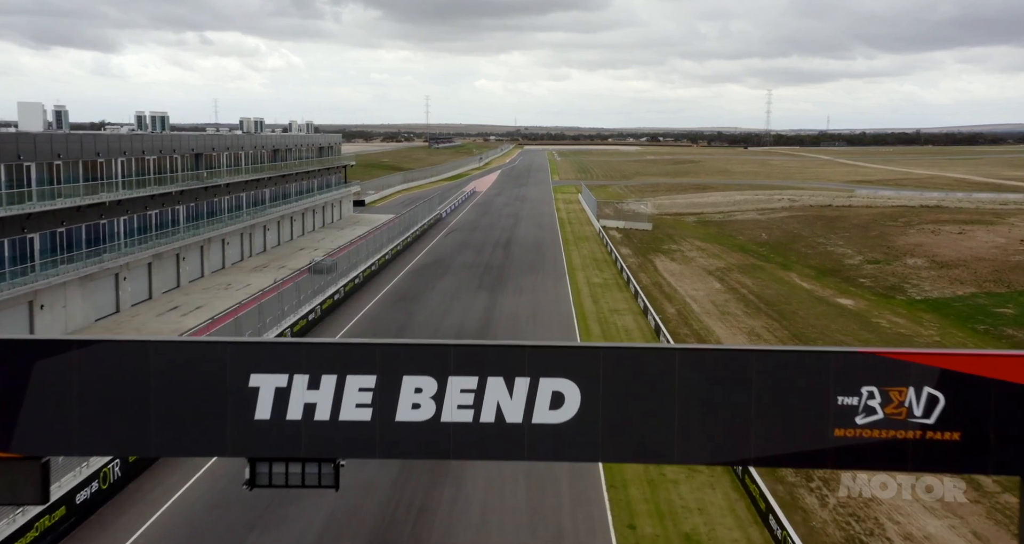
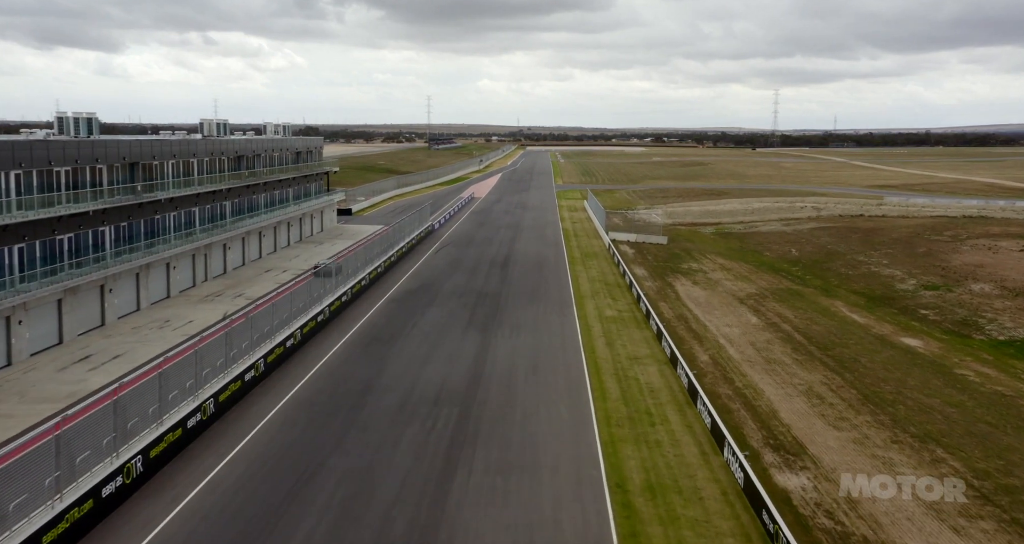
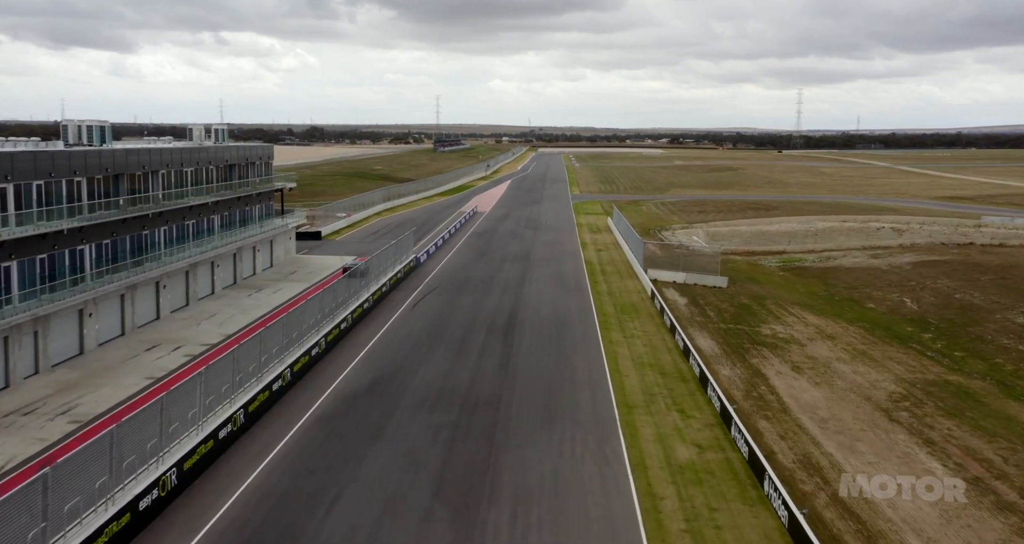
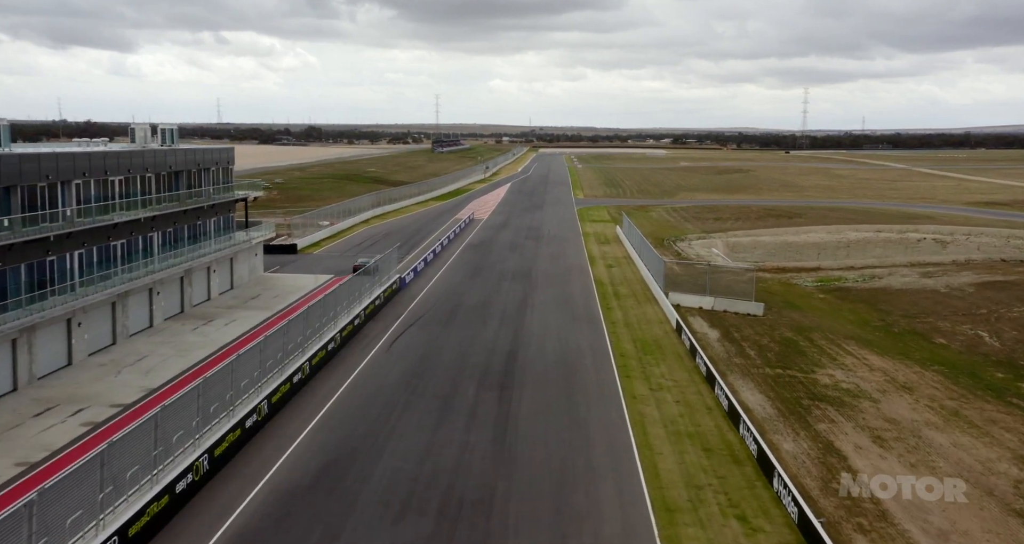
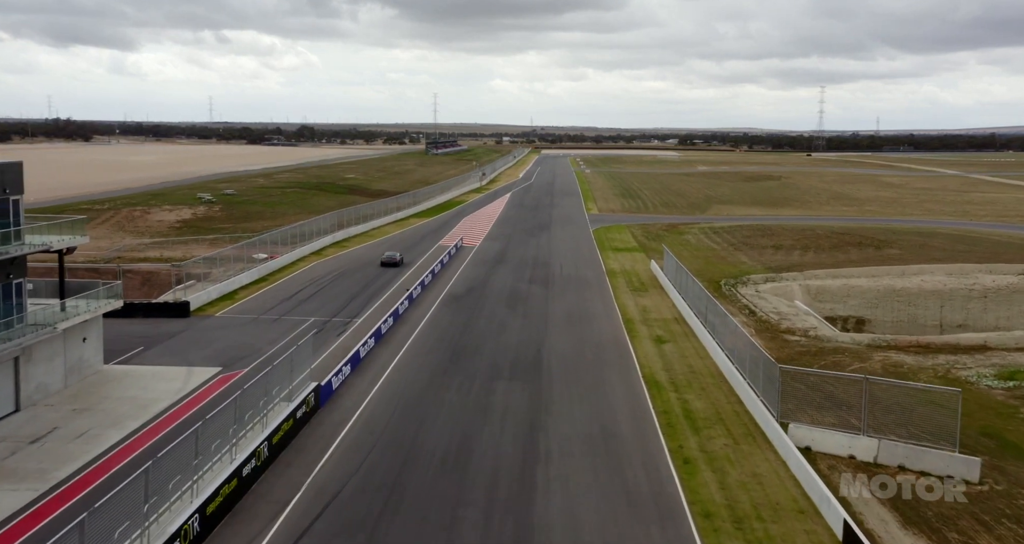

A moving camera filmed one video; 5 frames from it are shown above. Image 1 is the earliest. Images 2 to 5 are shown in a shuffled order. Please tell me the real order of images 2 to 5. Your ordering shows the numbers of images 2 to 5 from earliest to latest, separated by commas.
2, 3, 4, 5
